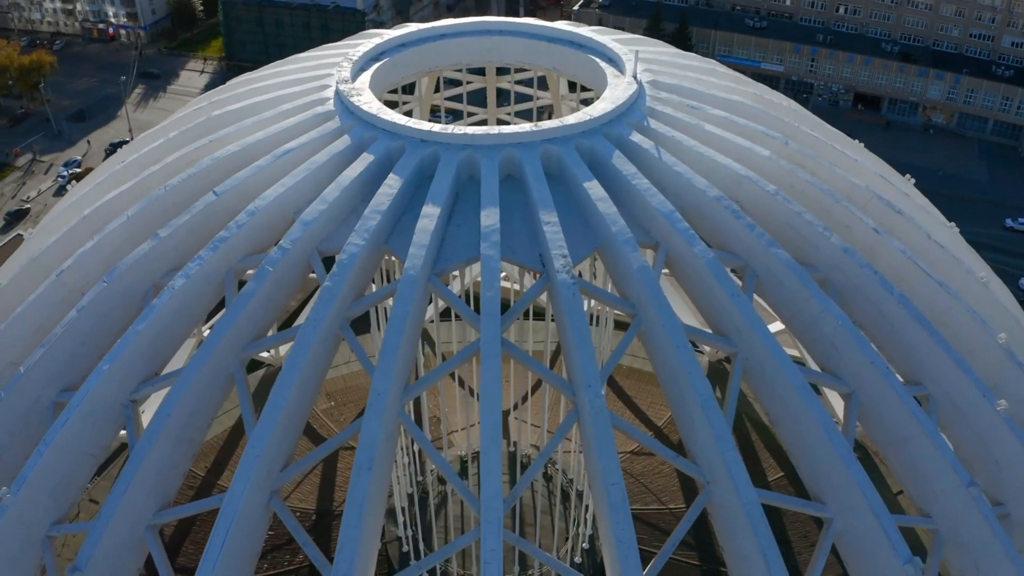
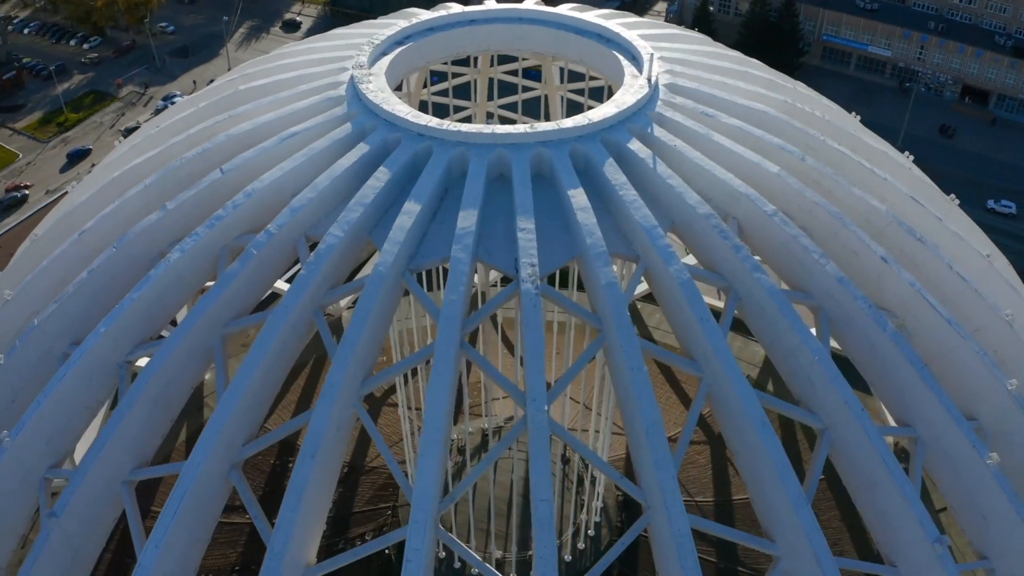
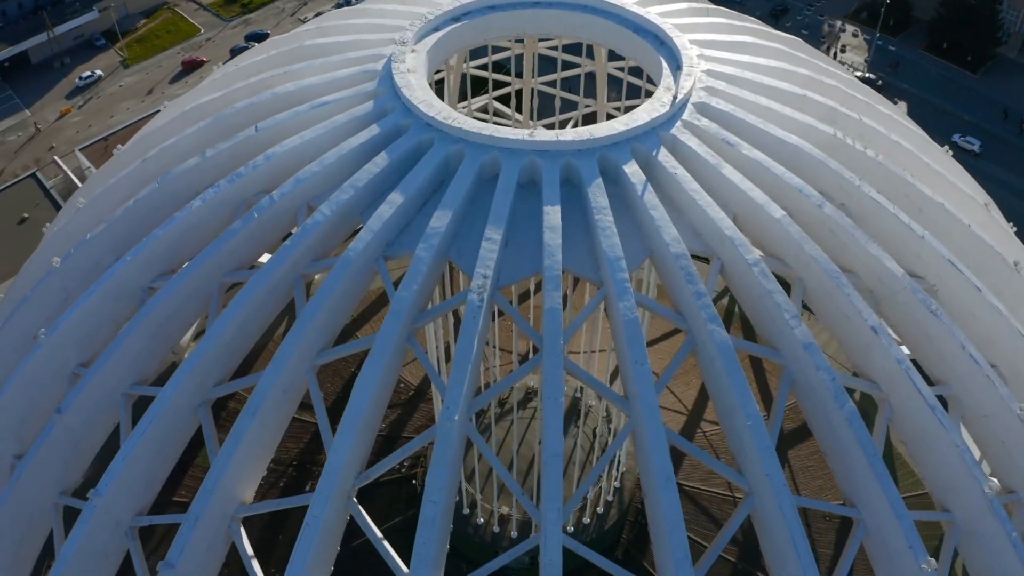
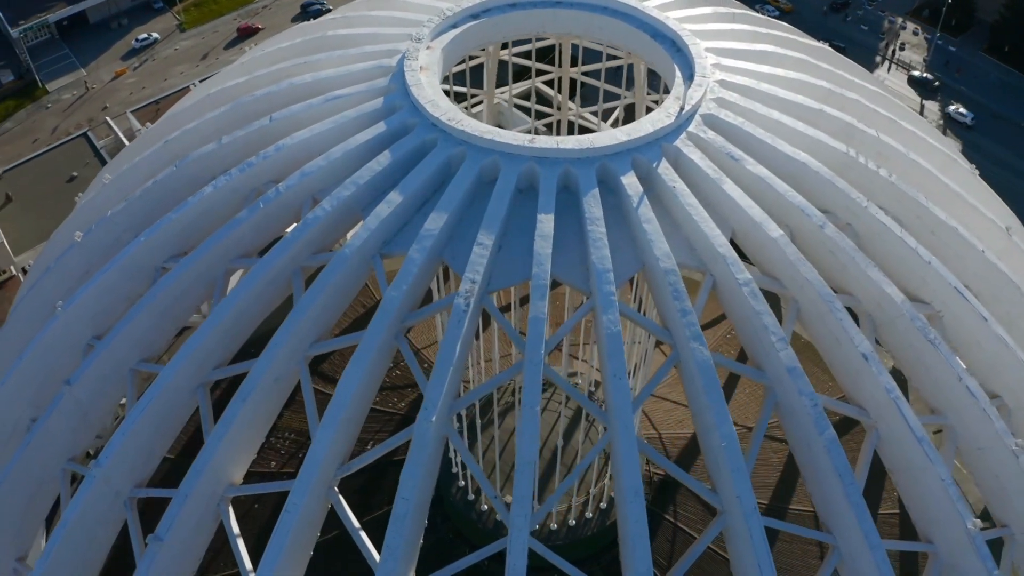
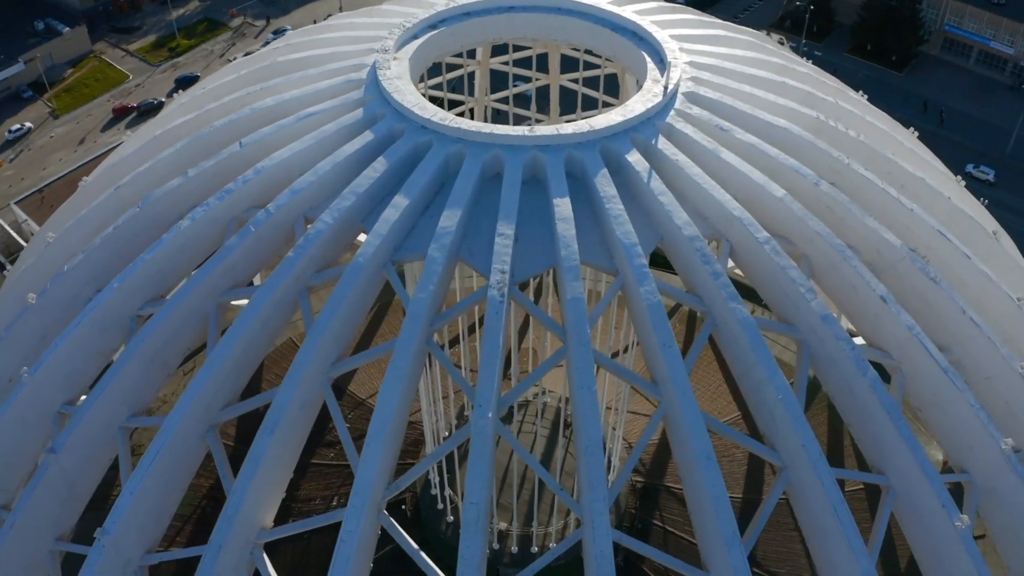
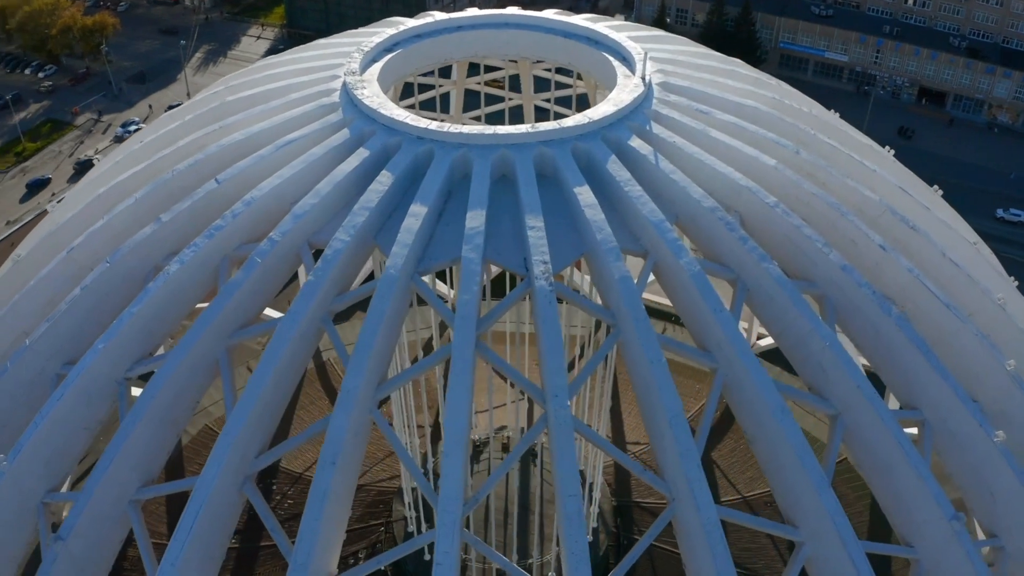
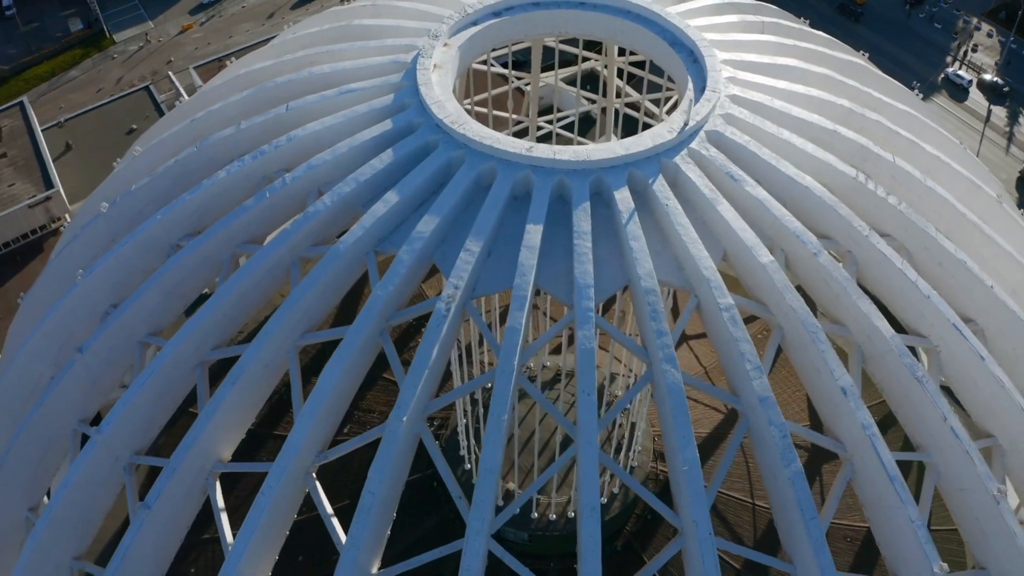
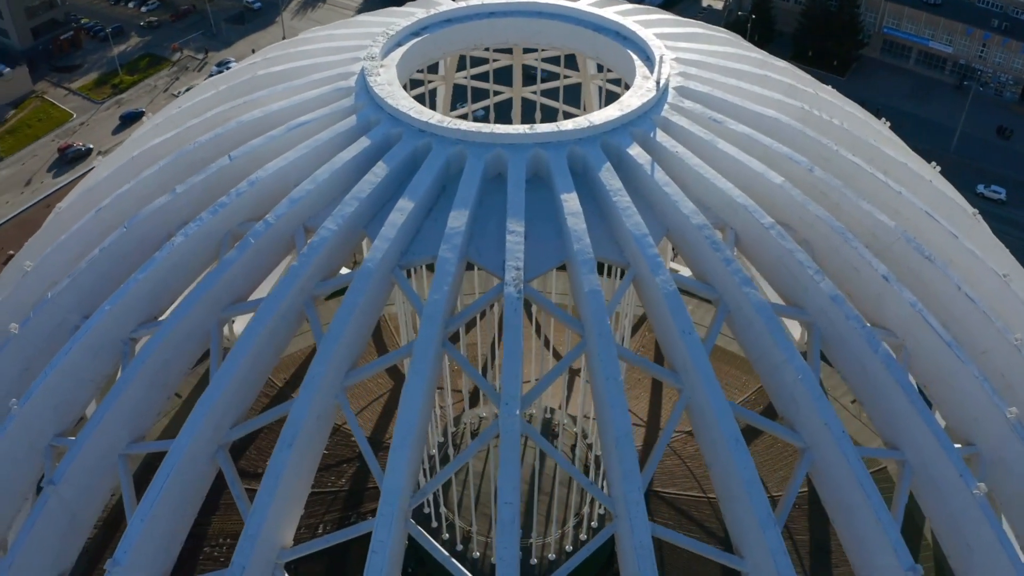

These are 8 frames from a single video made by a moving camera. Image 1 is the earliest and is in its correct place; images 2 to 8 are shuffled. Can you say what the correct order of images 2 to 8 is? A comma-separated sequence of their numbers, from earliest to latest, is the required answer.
6, 2, 8, 5, 3, 4, 7
